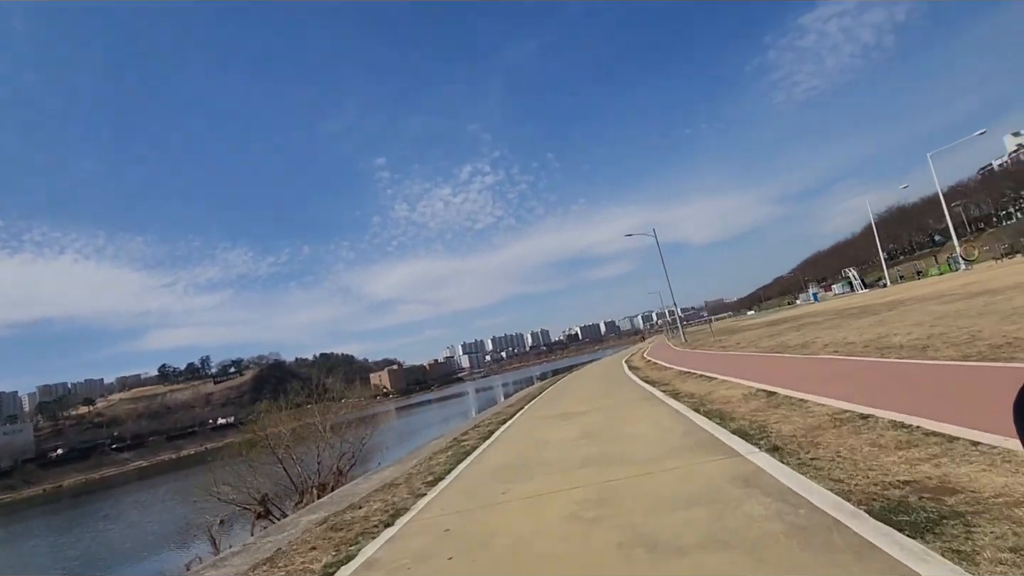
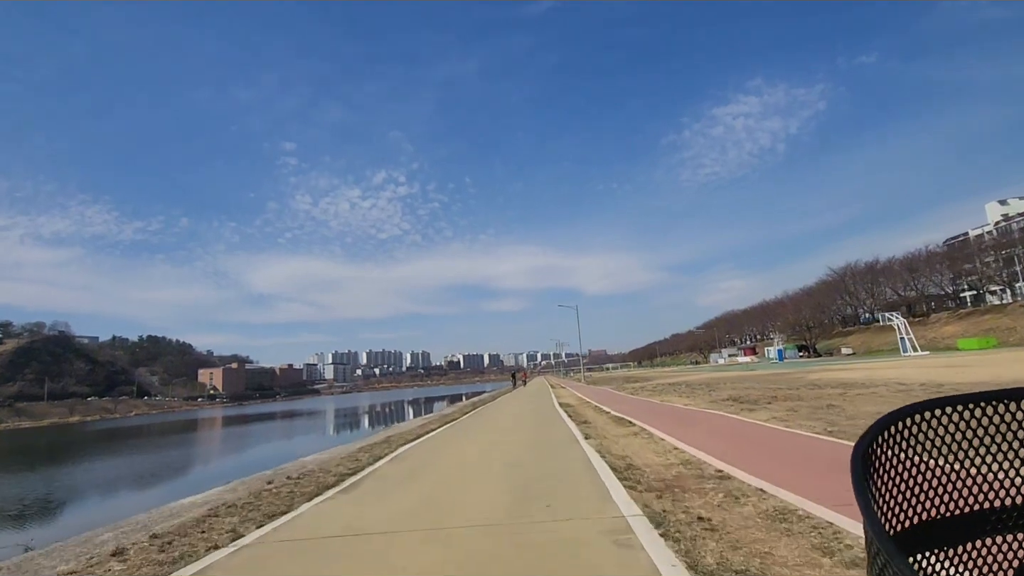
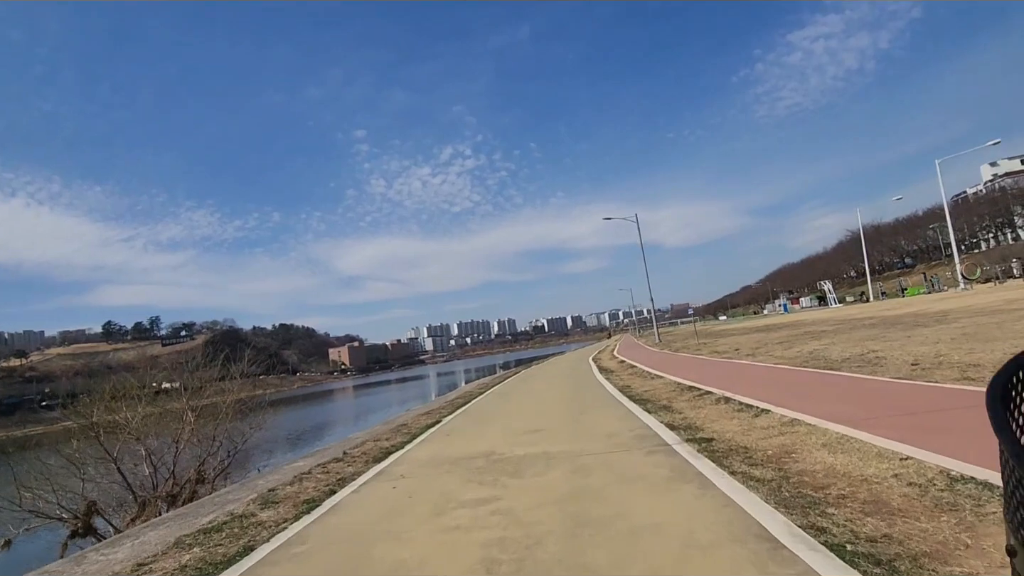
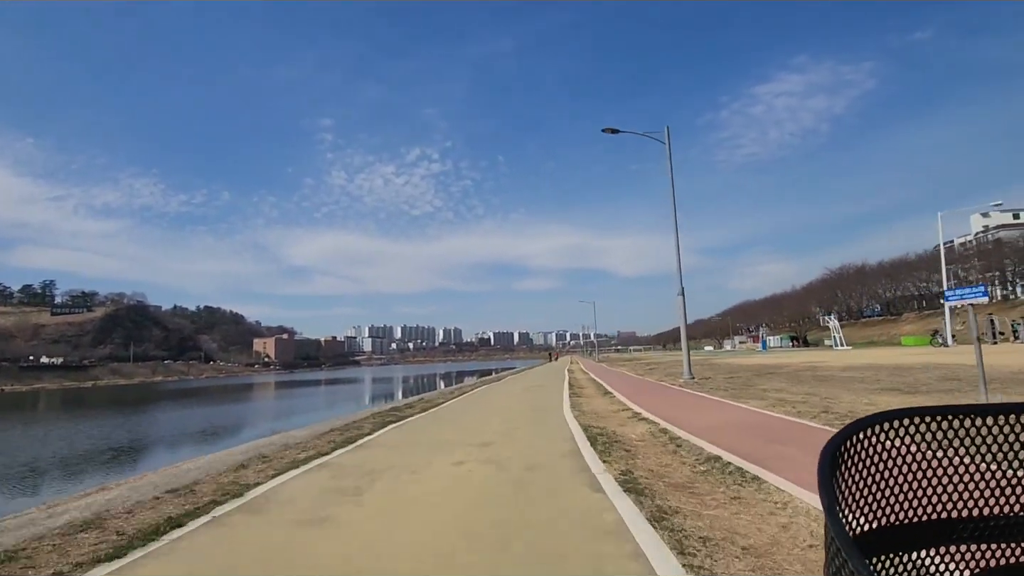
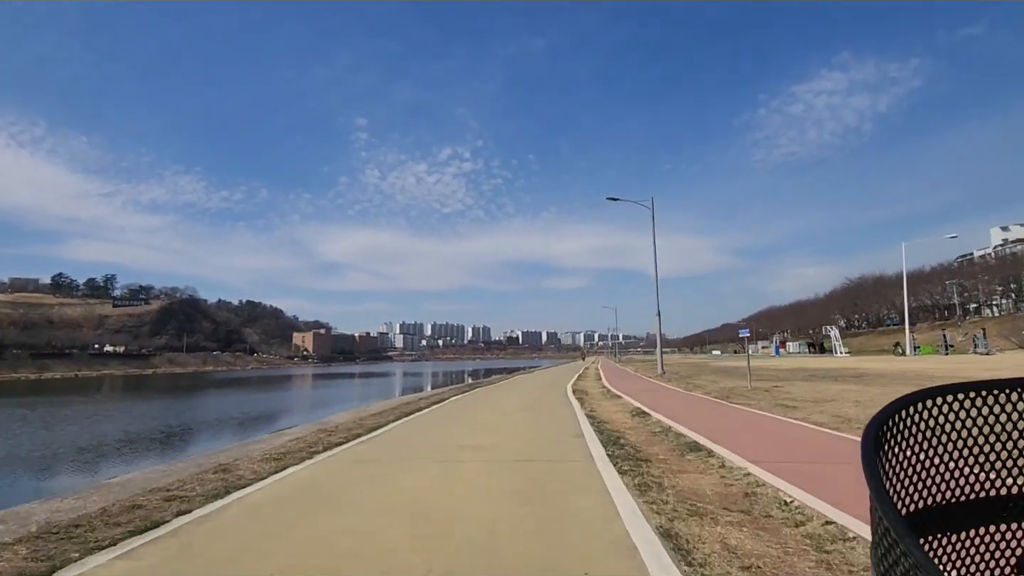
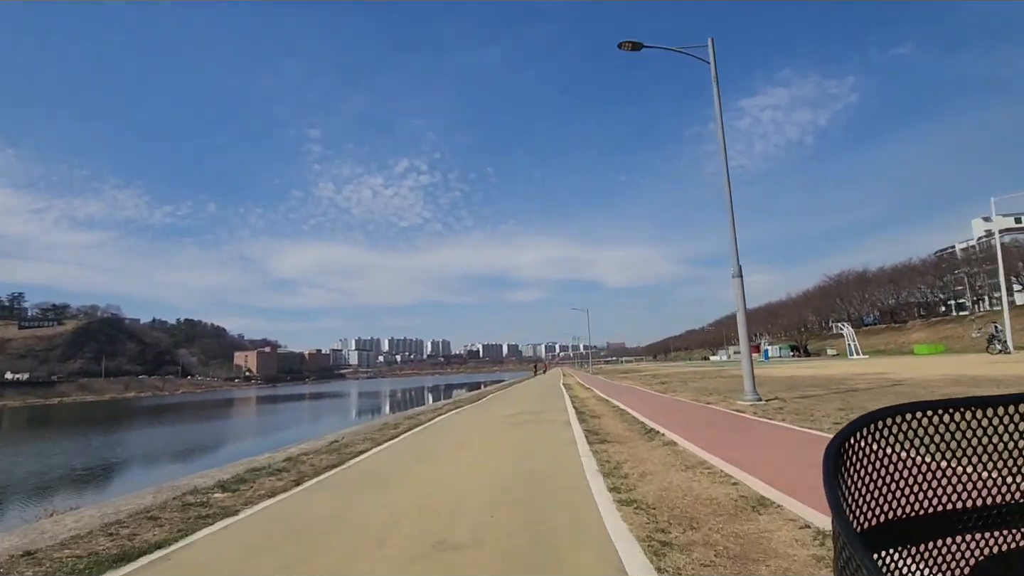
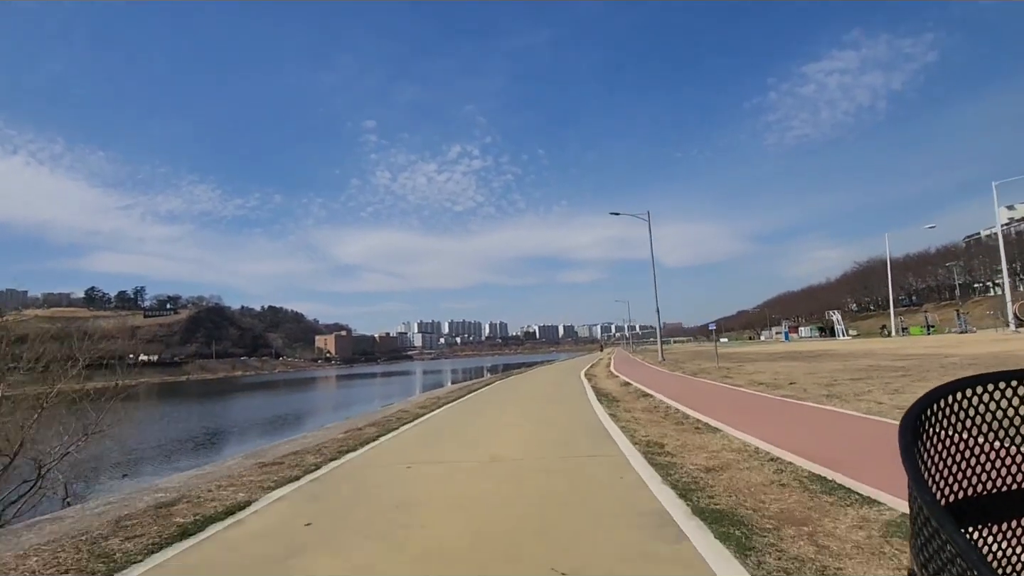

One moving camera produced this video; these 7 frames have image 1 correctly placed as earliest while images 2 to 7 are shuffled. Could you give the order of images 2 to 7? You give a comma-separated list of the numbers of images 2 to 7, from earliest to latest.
3, 7, 5, 4, 6, 2
